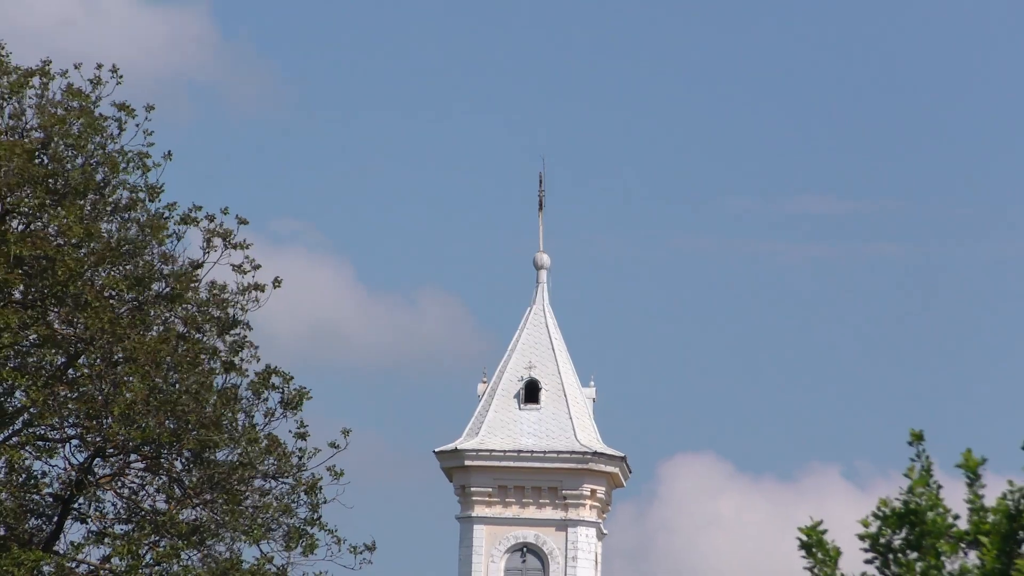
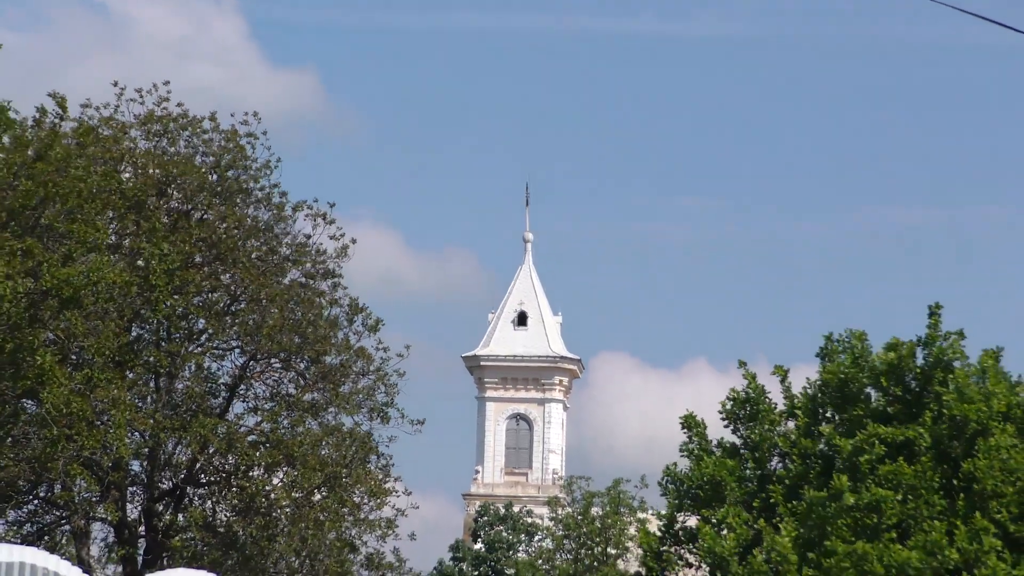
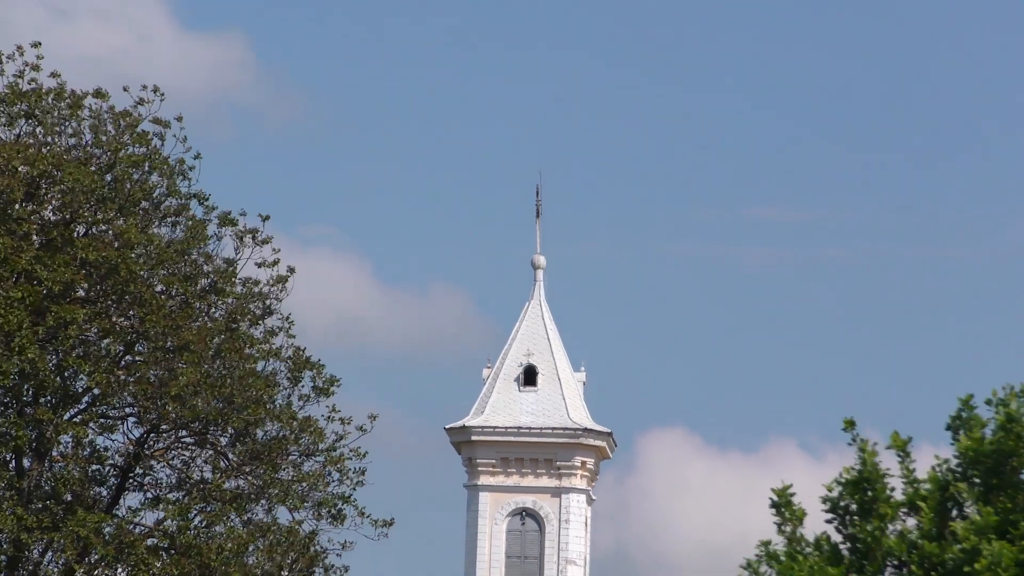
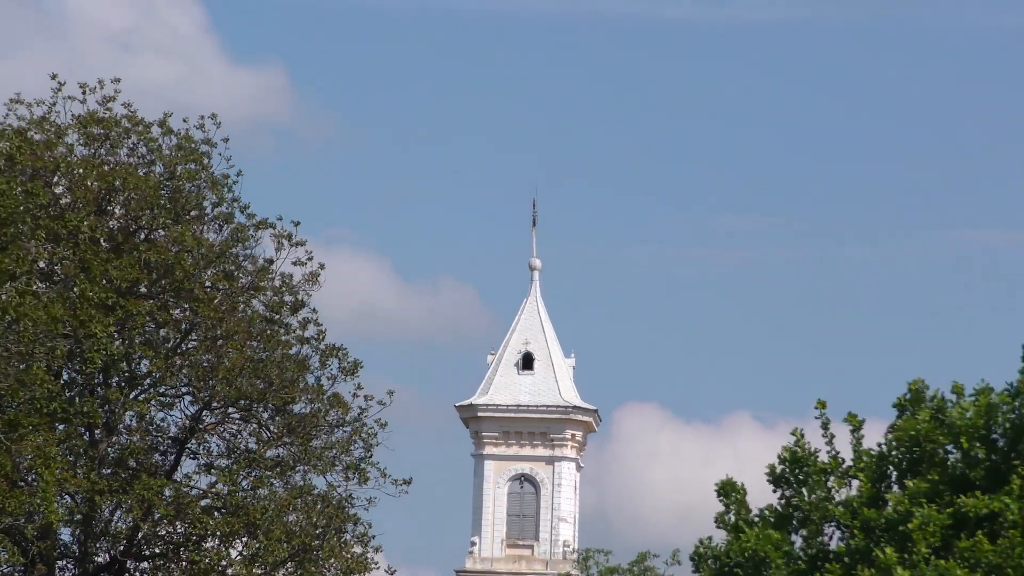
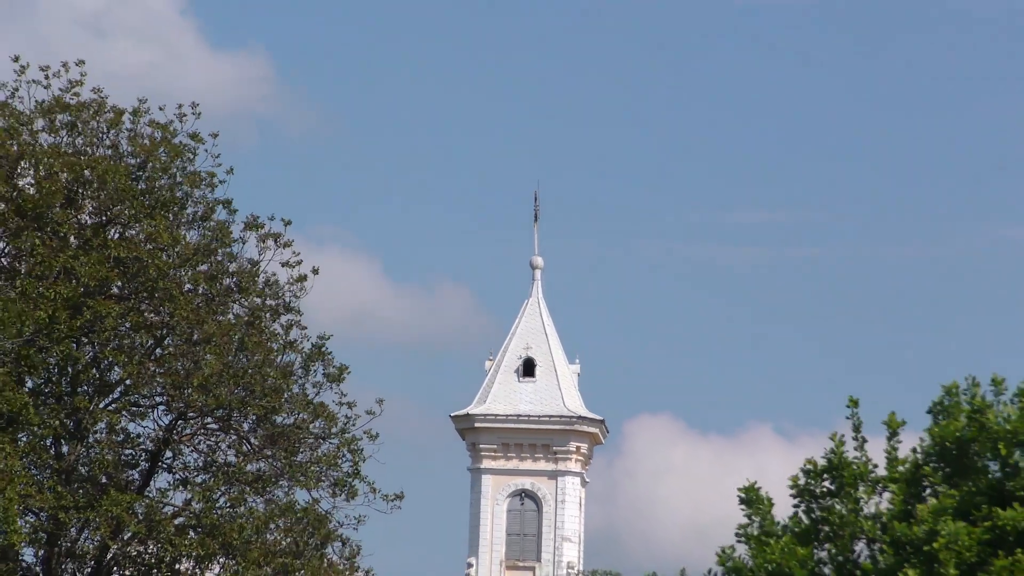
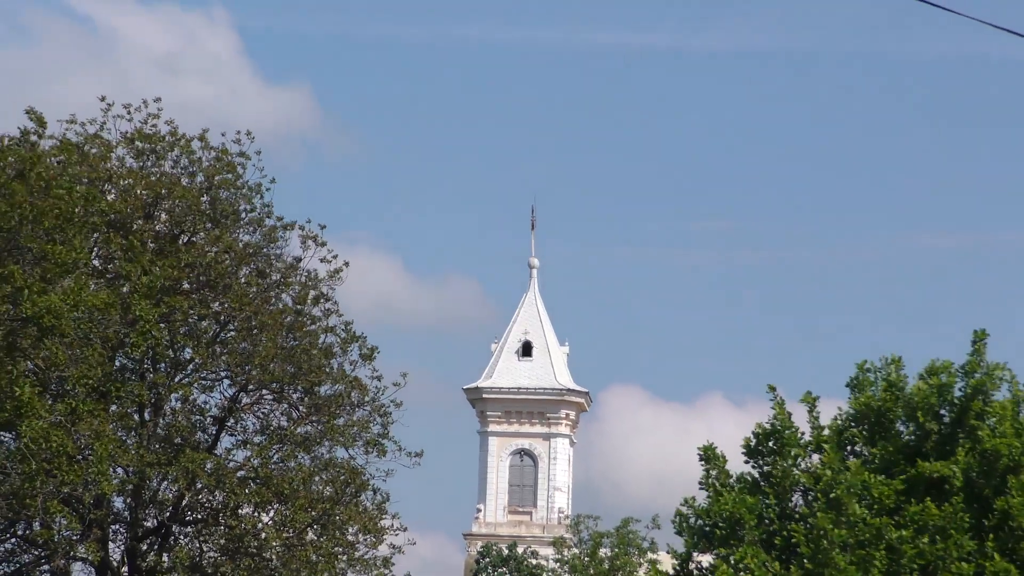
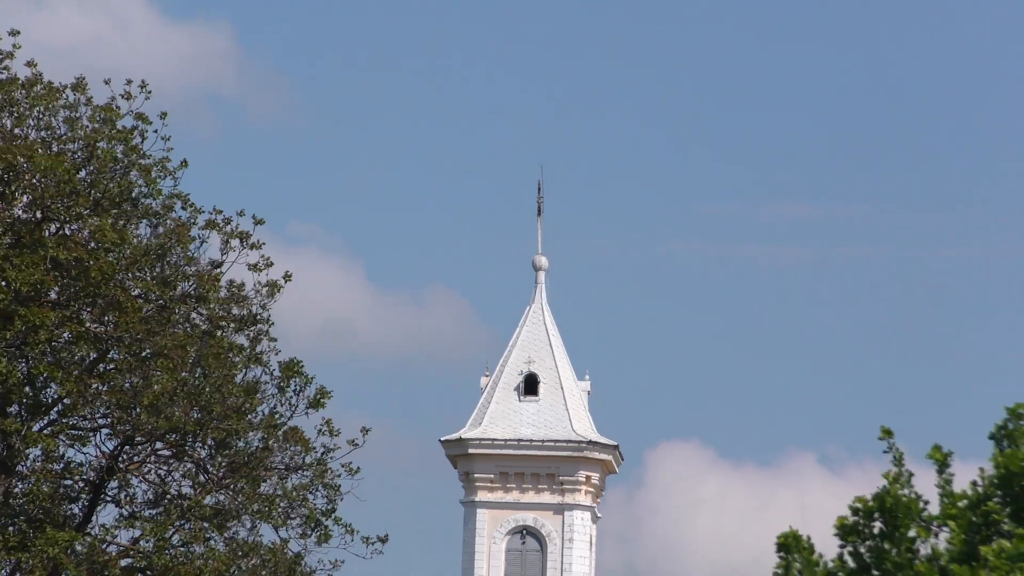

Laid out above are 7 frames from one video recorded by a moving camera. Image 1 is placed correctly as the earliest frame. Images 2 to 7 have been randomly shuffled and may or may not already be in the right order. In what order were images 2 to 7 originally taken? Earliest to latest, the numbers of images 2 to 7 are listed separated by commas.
7, 3, 5, 4, 6, 2
